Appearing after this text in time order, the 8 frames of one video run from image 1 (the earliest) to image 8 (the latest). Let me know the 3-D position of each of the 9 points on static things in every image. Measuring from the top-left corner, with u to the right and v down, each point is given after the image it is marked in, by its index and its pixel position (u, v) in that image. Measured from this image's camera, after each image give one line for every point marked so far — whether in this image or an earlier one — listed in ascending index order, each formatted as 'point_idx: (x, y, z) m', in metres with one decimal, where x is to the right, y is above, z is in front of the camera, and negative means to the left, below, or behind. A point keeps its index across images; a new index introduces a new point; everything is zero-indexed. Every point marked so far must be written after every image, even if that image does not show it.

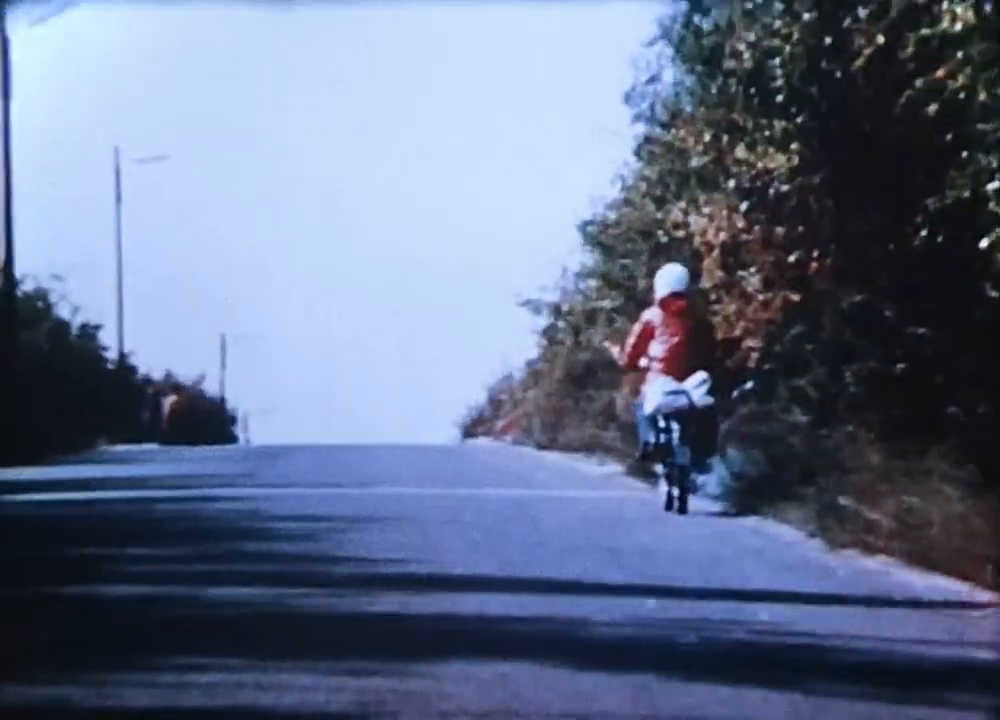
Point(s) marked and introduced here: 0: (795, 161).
0: (+1.9, +1.3, +19.1) m
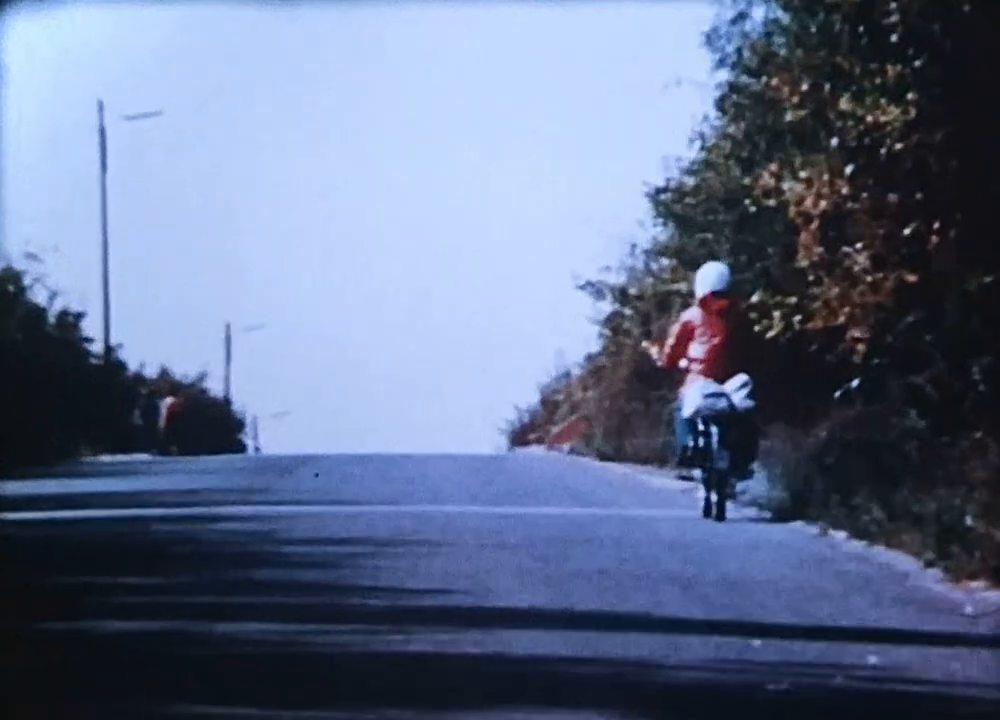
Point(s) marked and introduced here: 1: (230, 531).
0: (+2.3, +1.4, +15.9) m
1: (-1.6, -1.0, +17.6) m
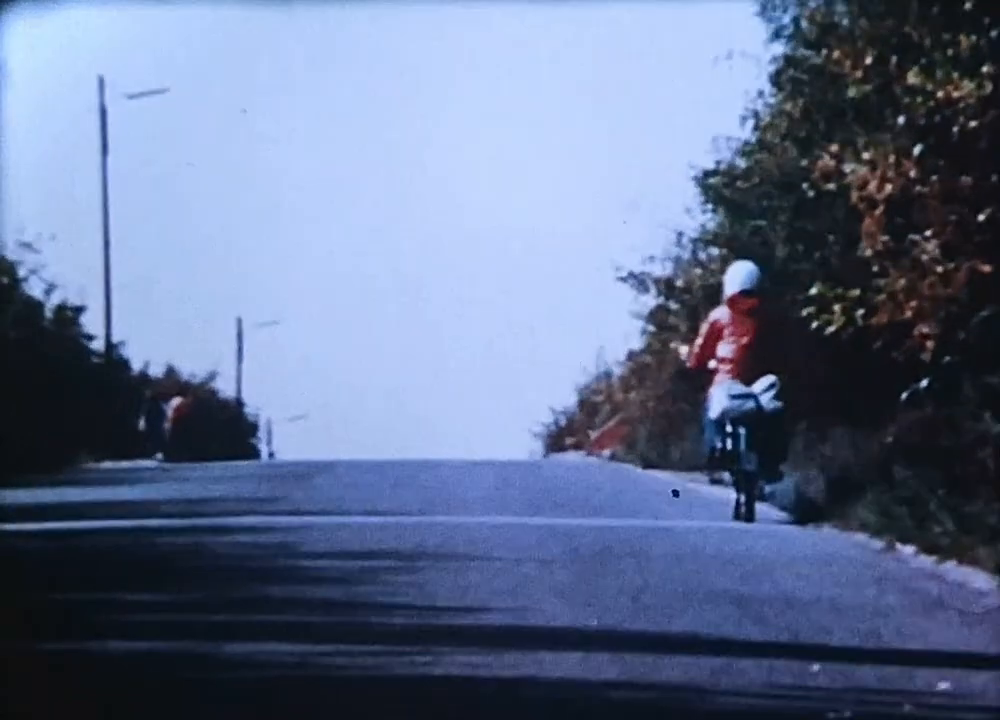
0: (+2.4, +1.4, +14.5) m
1: (-1.5, -1.0, +16.3) m
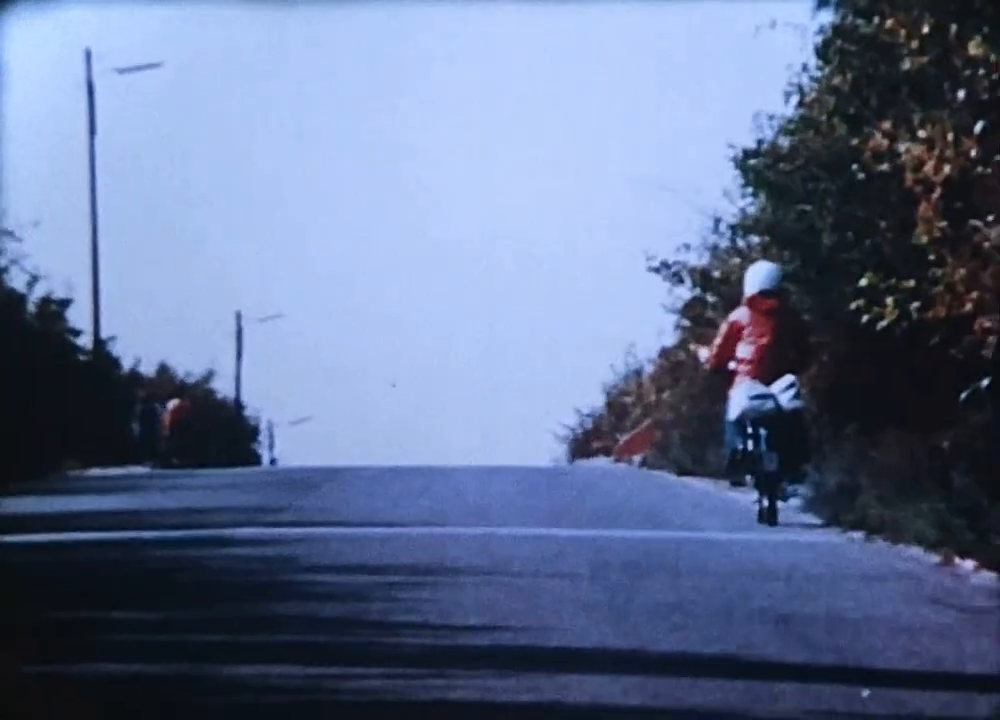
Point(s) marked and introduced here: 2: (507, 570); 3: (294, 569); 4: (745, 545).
0: (+2.6, +1.4, +13.2) m
1: (-1.3, -1.0, +15.0) m
2: (+0.1, -1.1, +14.6) m
3: (-1.1, -1.1, +14.7) m
4: (+1.3, -0.9, +14.6) m
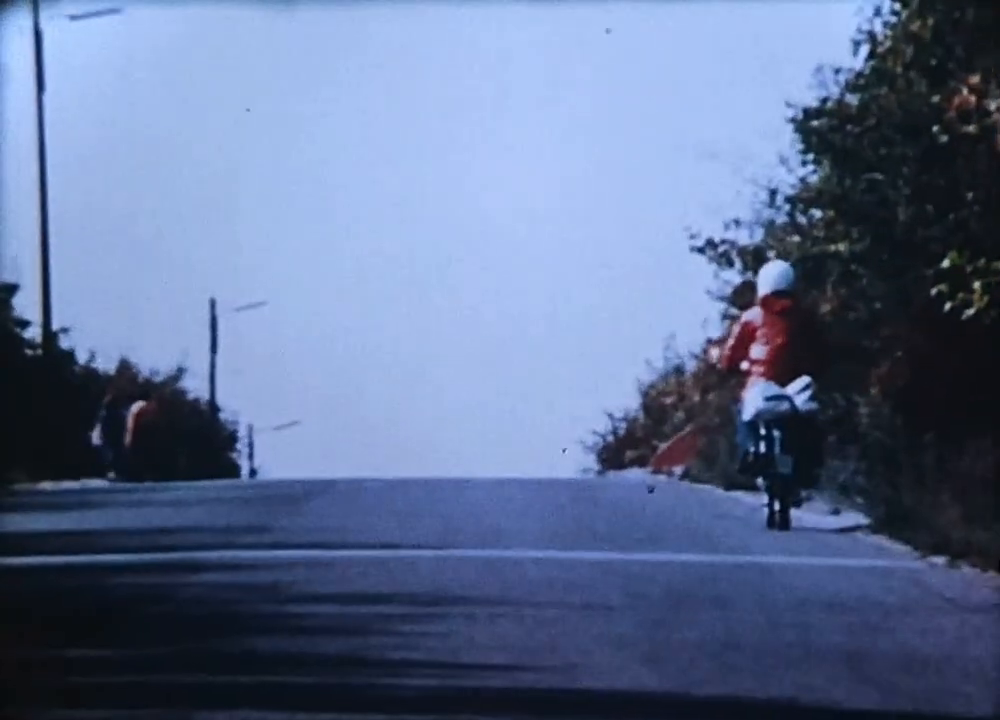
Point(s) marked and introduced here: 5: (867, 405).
0: (+2.6, +1.4, +11.2) m
1: (-1.3, -1.0, +12.9) m
2: (+0.1, -1.0, +12.6) m
3: (-1.0, -1.0, +12.6) m
4: (+1.4, -0.9, +12.5) m
5: (+1.7, -0.2, +12.9) m
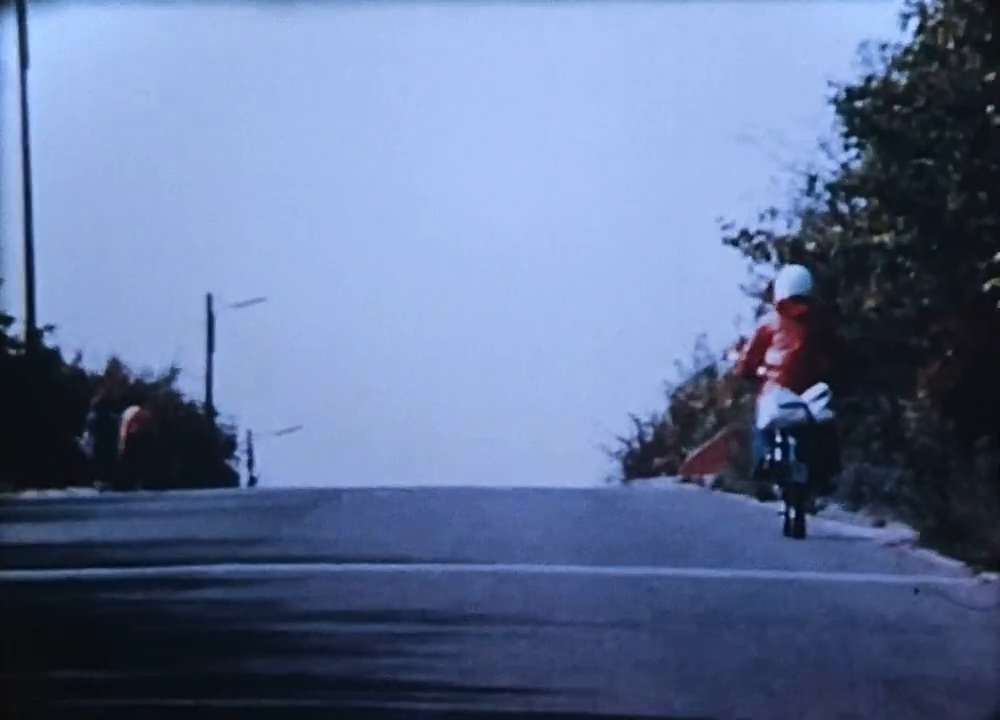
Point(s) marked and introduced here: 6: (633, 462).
0: (+2.7, +1.4, +10.3) m
1: (-1.2, -1.0, +12.0) m
2: (+0.2, -1.0, +11.7) m
3: (-0.9, -1.0, +11.8) m
4: (+1.4, -0.9, +11.7) m
5: (+1.7, -0.2, +12.0) m
6: (+0.6, -0.4, +12.1) m
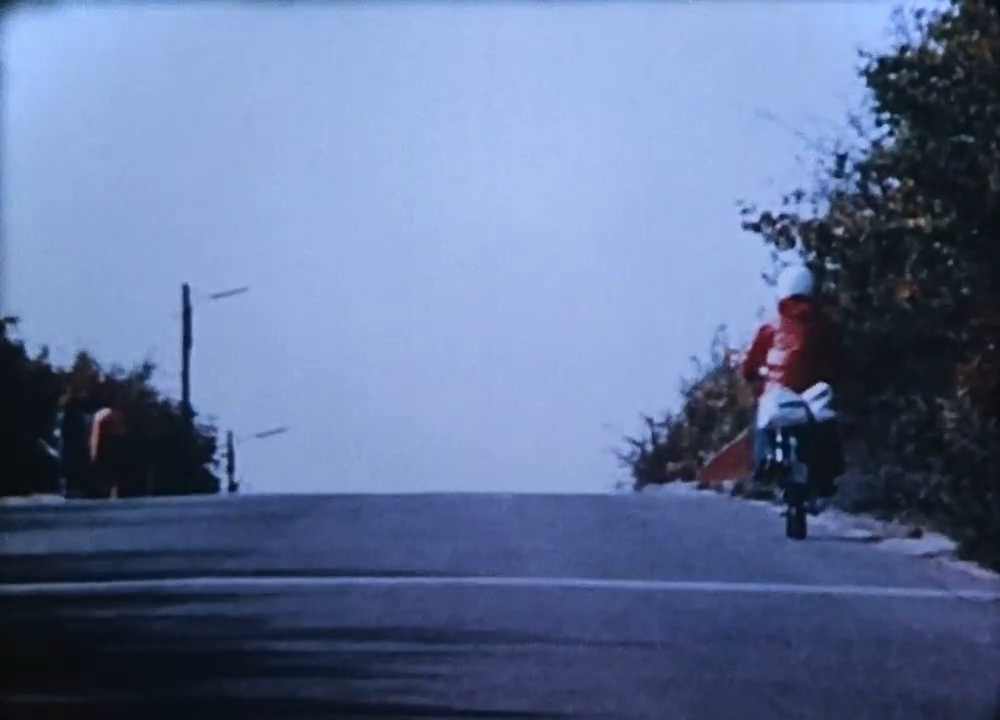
0: (+2.7, +1.4, +9.4) m
1: (-1.2, -1.0, +11.1) m
2: (+0.2, -1.0, +10.7) m
3: (-0.9, -1.0, +10.8) m
4: (+1.4, -0.9, +10.7) m
5: (+1.7, -0.2, +11.1) m
6: (+0.6, -0.4, +11.2) m
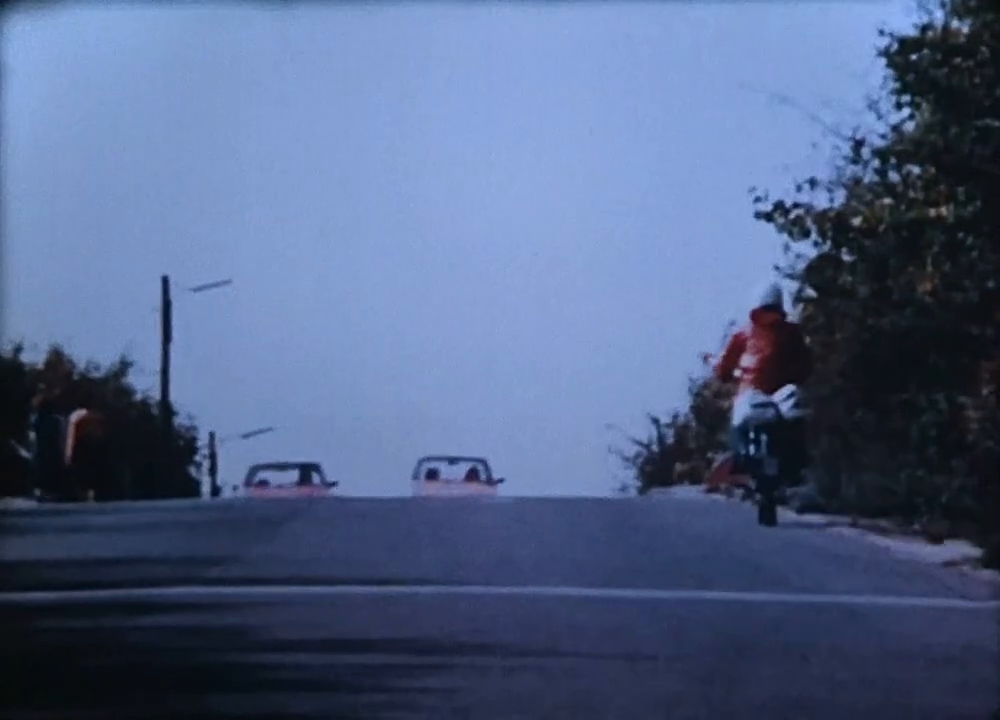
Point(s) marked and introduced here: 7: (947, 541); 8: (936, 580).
0: (+2.7, +1.4, +8.8) m
1: (-1.2, -0.9, +10.5) m
2: (+0.2, -1.0, +10.2) m
3: (-0.9, -1.0, +10.2) m
4: (+1.4, -0.9, +10.2) m
5: (+1.7, -0.2, +10.5) m
6: (+0.6, -0.4, +10.6) m
7: (+1.6, -0.7, +10.7) m
8: (+1.6, -0.8, +10.5) m
